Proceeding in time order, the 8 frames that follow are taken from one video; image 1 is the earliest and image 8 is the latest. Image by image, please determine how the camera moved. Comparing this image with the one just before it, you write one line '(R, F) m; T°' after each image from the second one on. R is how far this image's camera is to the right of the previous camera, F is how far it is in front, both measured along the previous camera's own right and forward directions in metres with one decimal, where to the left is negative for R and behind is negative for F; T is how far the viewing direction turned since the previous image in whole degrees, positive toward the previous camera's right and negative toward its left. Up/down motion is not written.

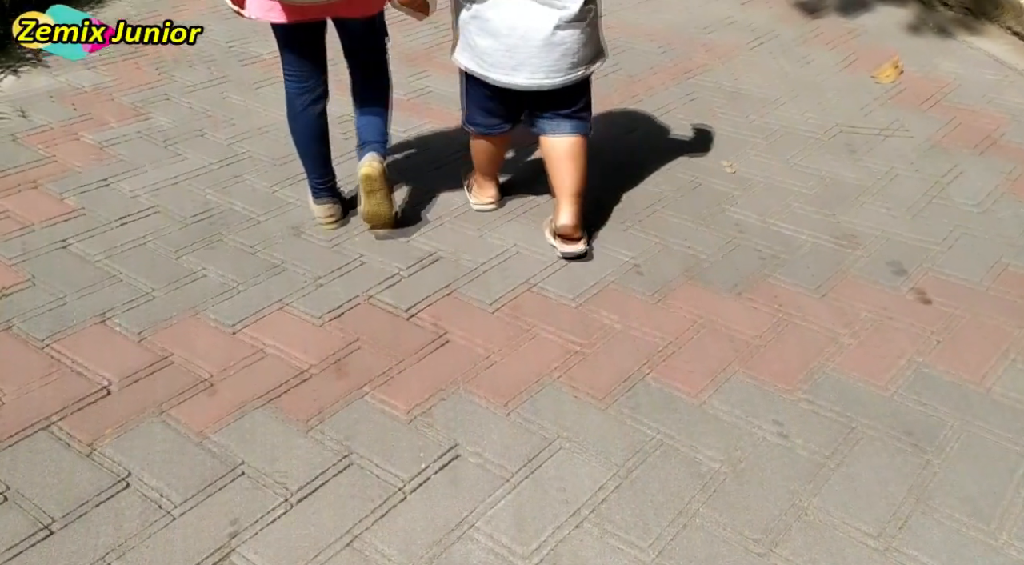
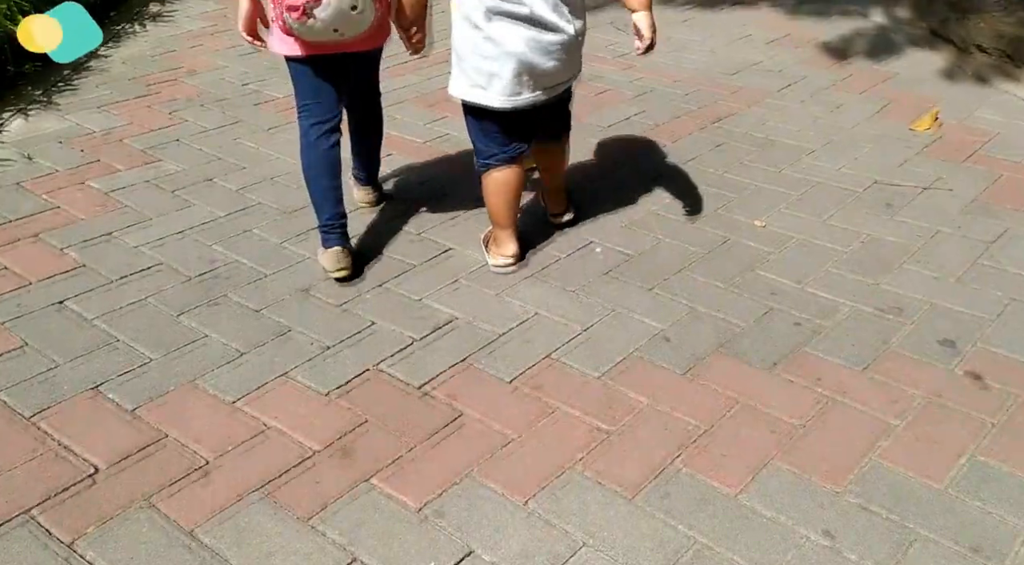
(0.0, +0.2) m; -1°
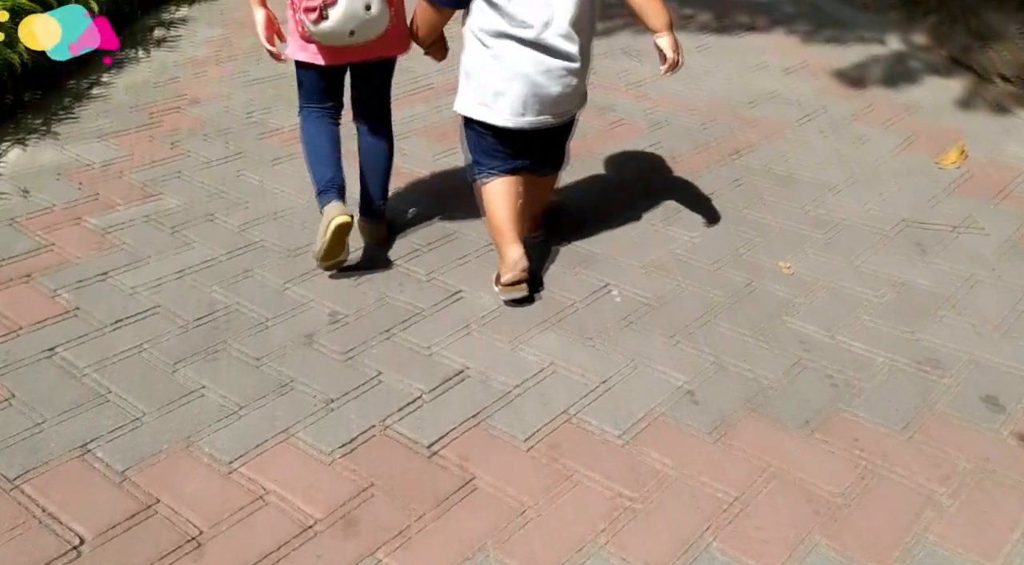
(0.0, +0.2) m; 0°
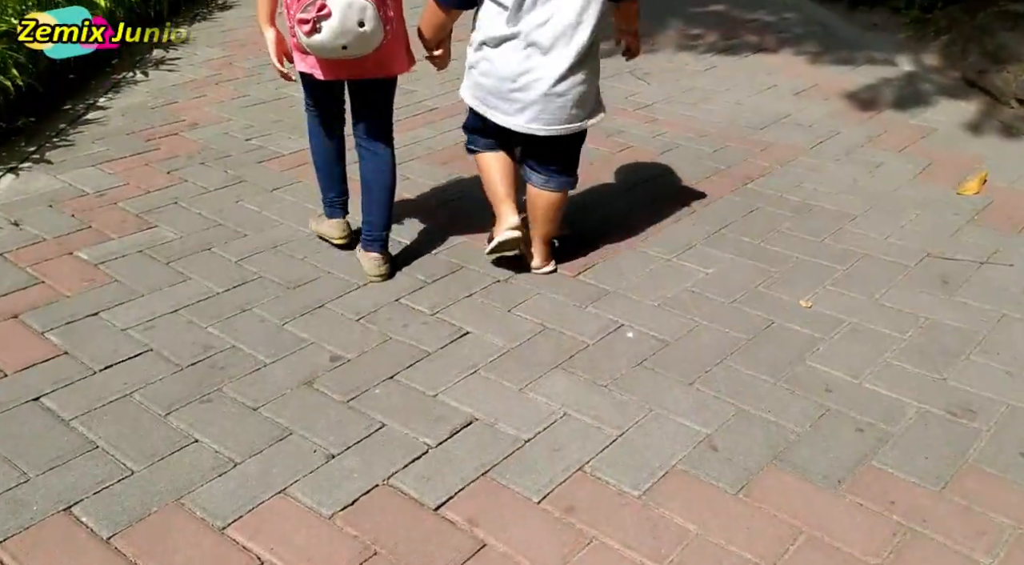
(0.0, +0.1) m; 0°
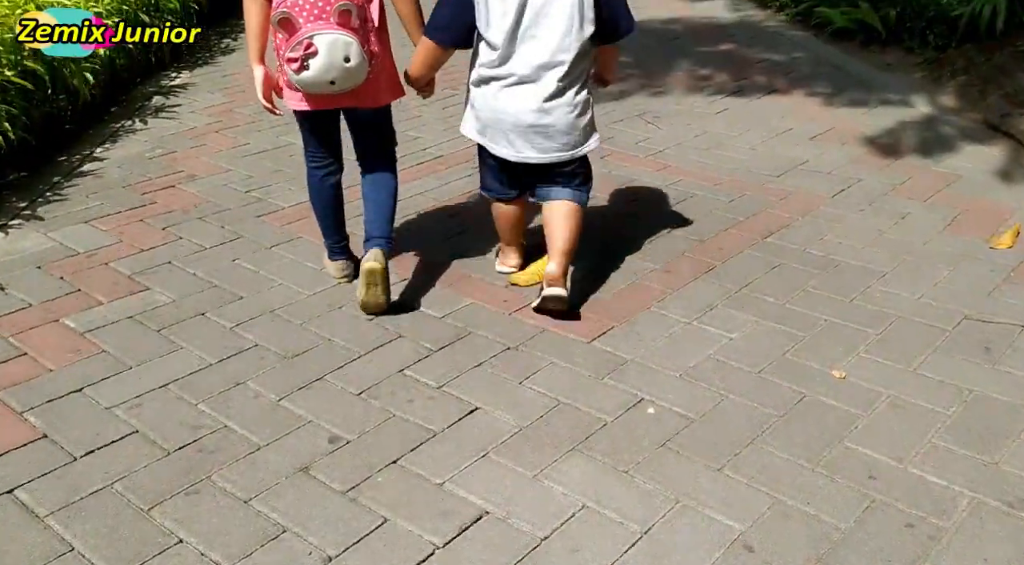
(0.0, +0.2) m; 0°
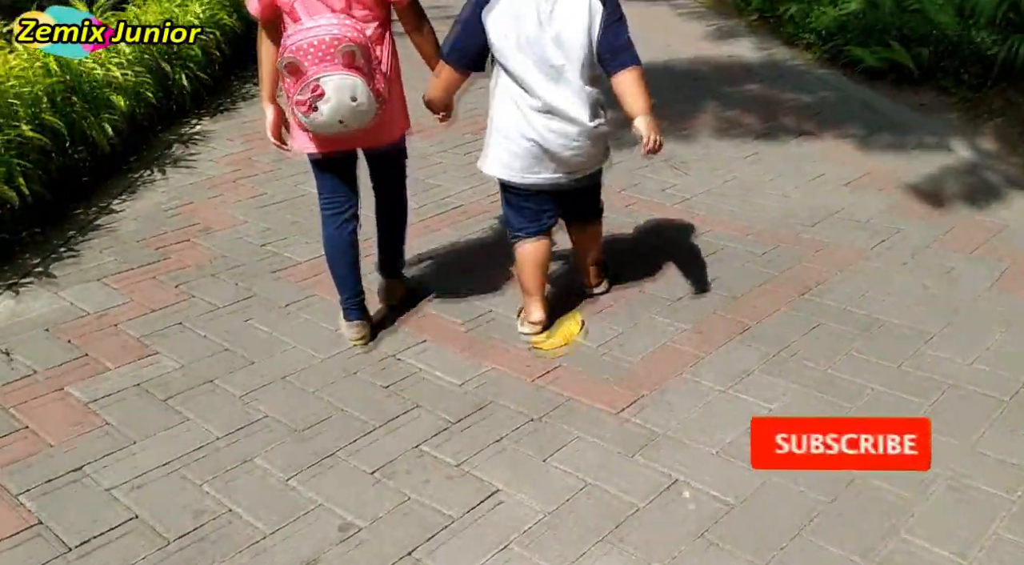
(0.0, +0.2) m; -1°
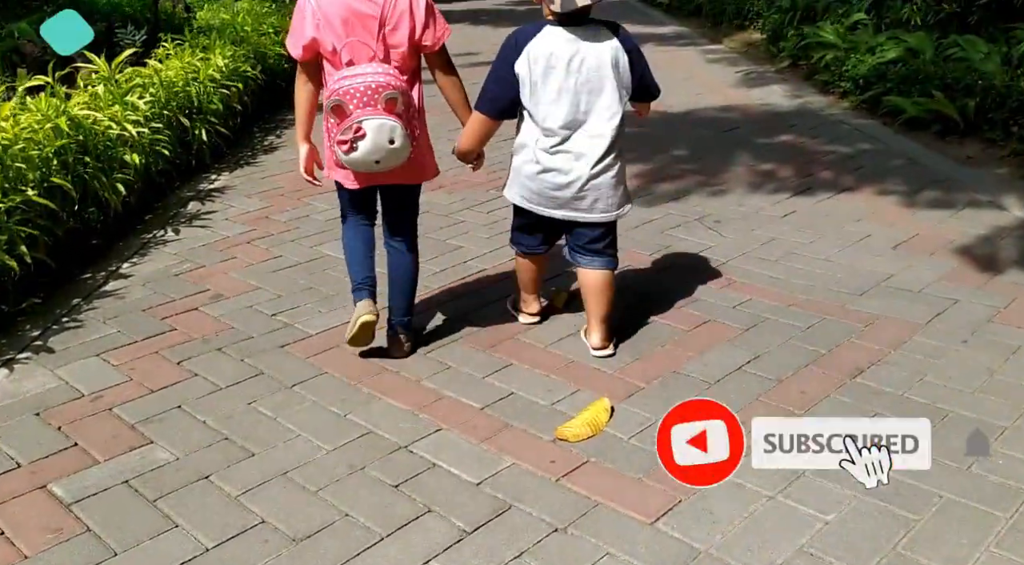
(0.0, +0.3) m; -1°
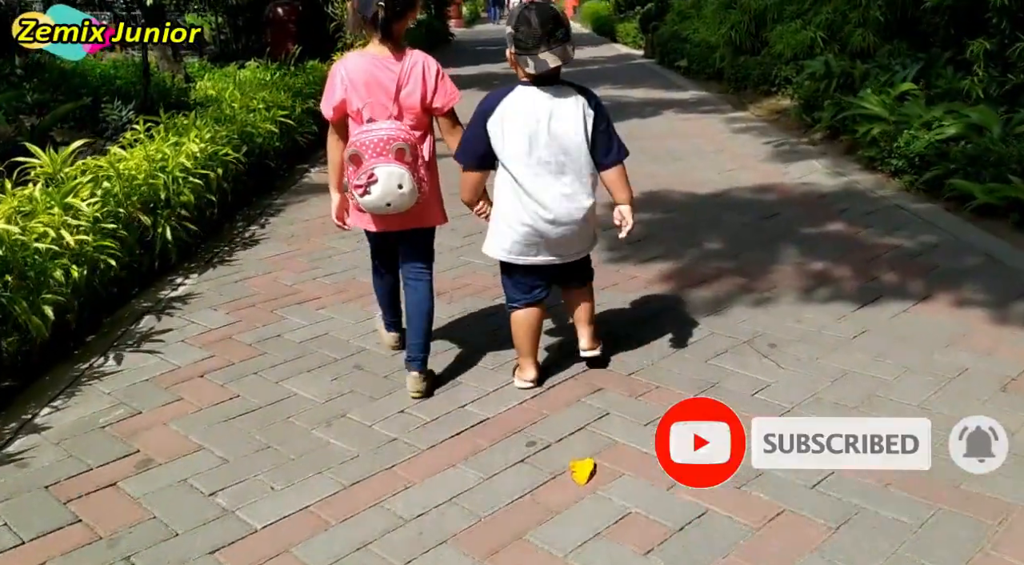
(0.0, +1.2) m; -1°
